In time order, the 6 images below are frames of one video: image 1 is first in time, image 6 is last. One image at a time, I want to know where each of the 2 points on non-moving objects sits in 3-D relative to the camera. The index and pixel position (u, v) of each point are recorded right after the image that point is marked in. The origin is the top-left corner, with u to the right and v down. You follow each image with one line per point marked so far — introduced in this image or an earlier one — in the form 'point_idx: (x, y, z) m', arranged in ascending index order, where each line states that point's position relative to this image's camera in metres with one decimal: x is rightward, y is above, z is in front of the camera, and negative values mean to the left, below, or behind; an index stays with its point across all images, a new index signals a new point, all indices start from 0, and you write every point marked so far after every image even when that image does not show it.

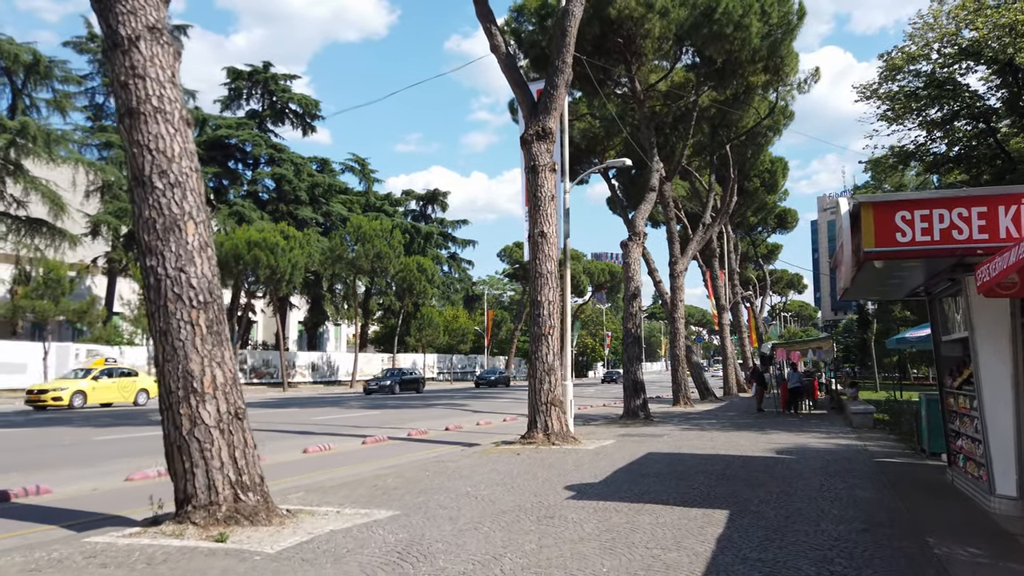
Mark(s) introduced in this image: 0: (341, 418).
0: (-4.6, -3.4, +19.6) m
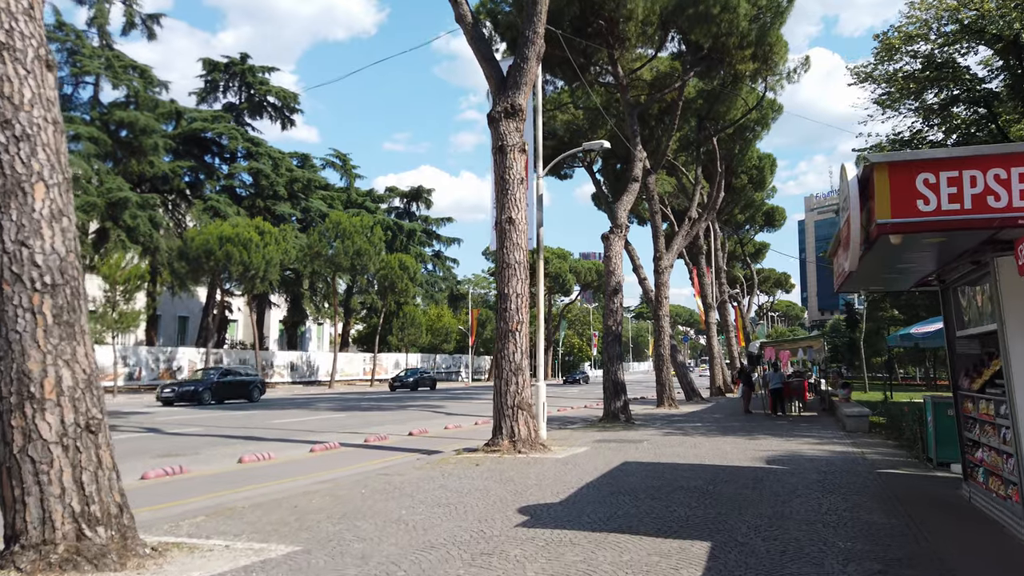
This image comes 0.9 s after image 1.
0: (-5.2, -3.3, +18.3) m
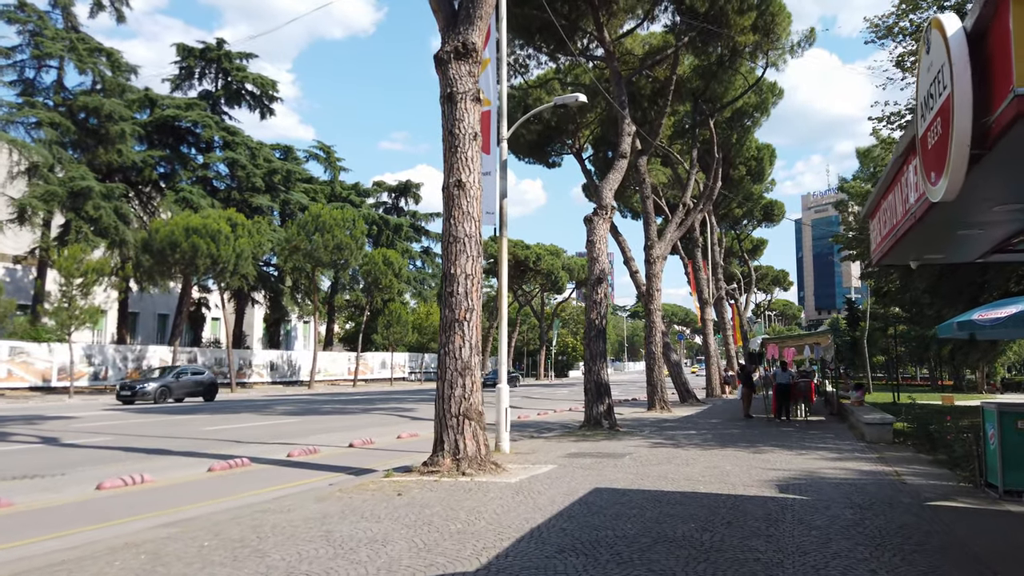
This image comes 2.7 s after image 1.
0: (-5.9, -3.0, +16.0) m
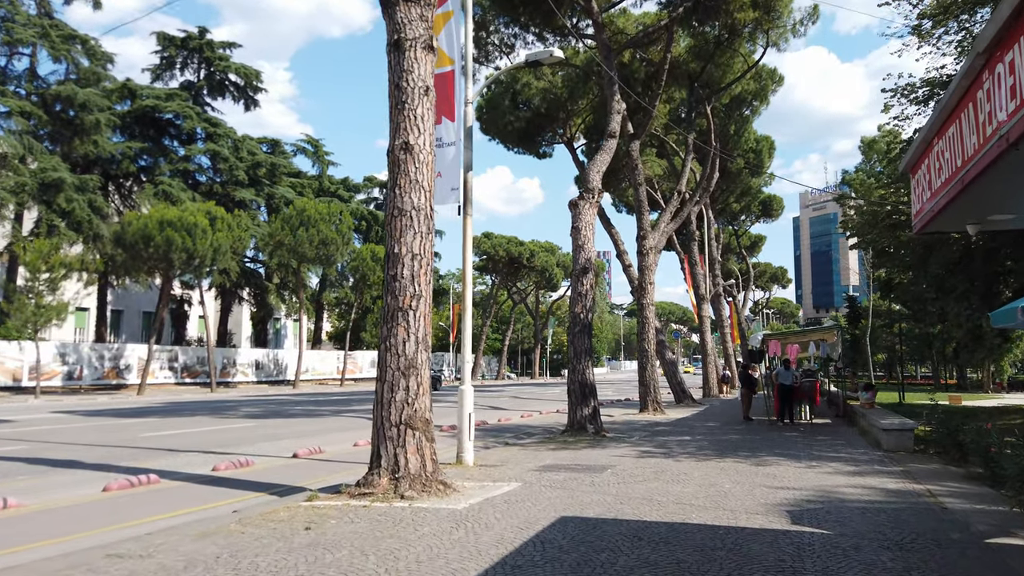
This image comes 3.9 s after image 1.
0: (-6.4, -2.8, +14.4) m
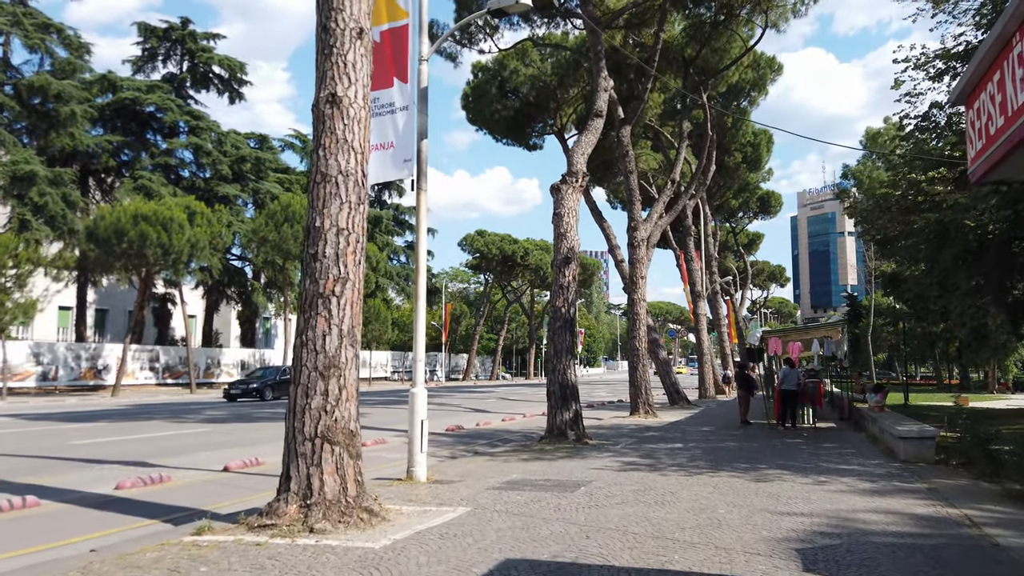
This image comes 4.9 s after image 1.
0: (-6.9, -2.7, +13.0) m
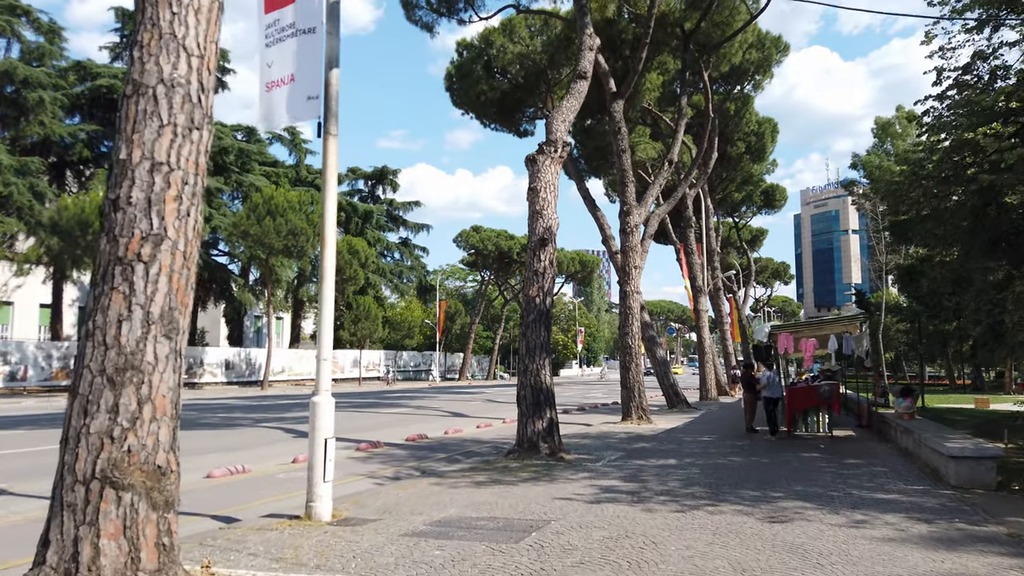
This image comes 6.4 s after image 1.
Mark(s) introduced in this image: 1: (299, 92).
0: (-7.4, -2.5, +10.9) m
1: (-2.0, +1.8, +6.9) m
